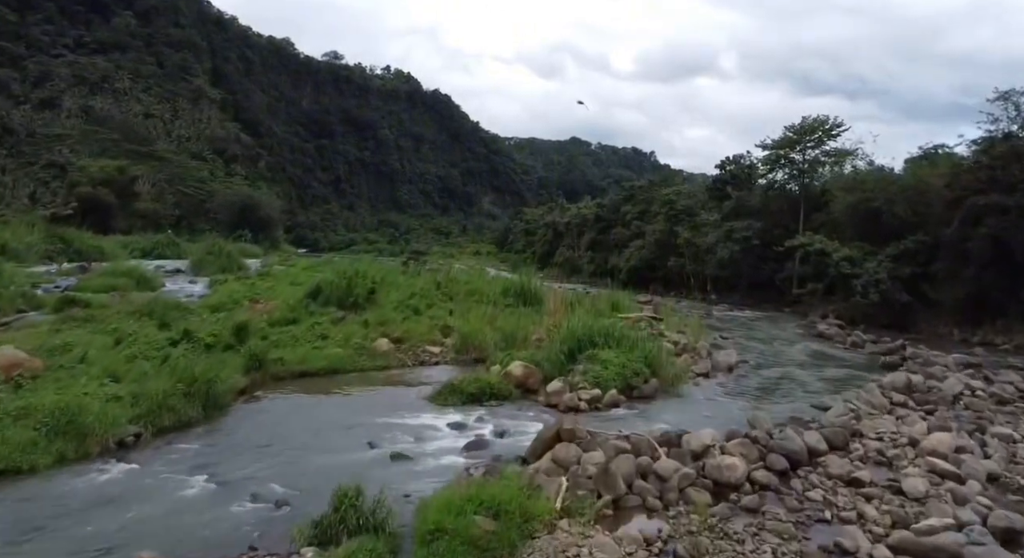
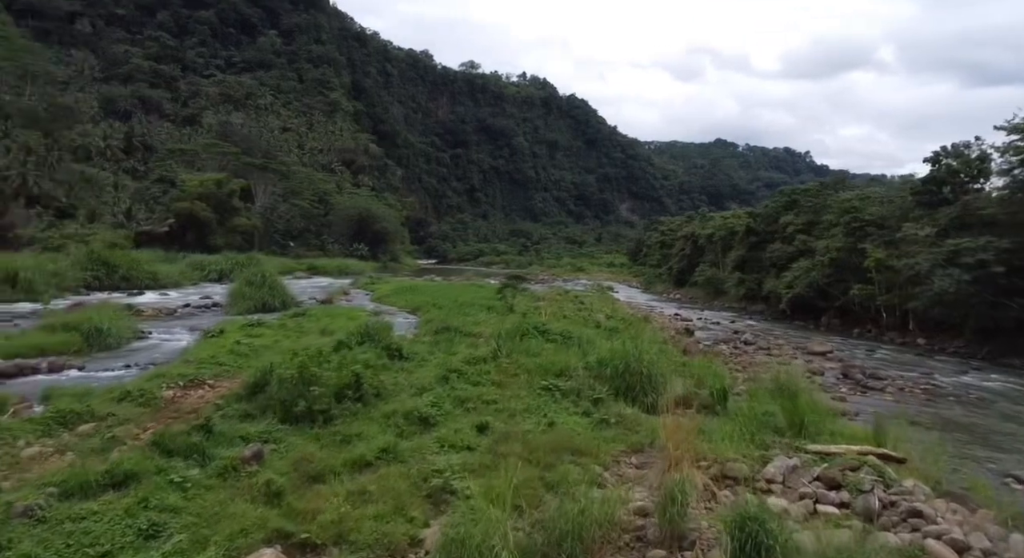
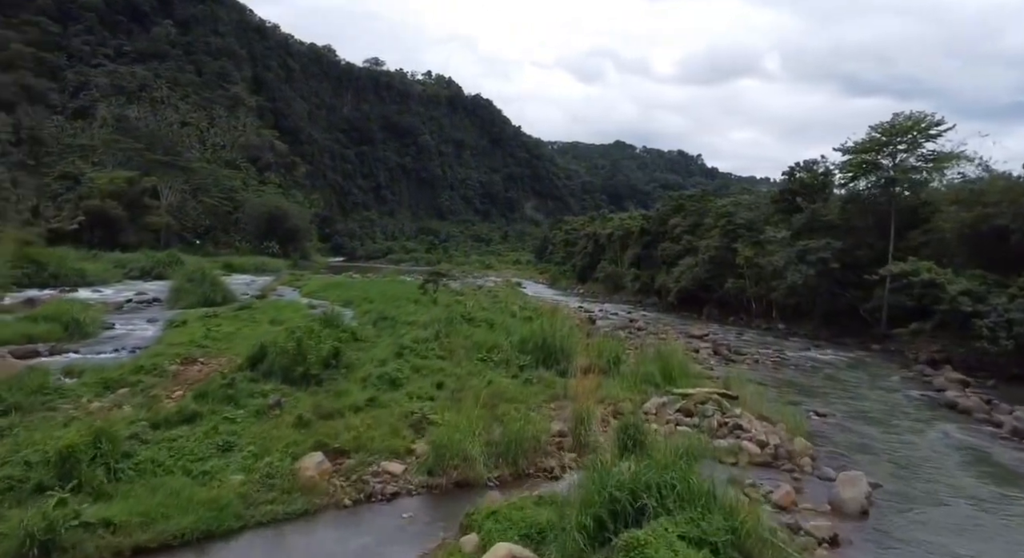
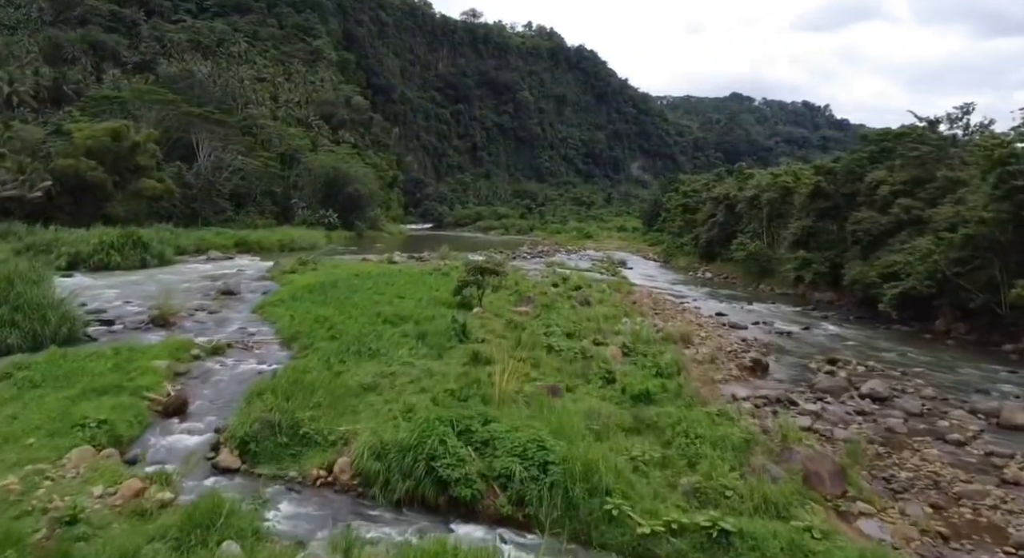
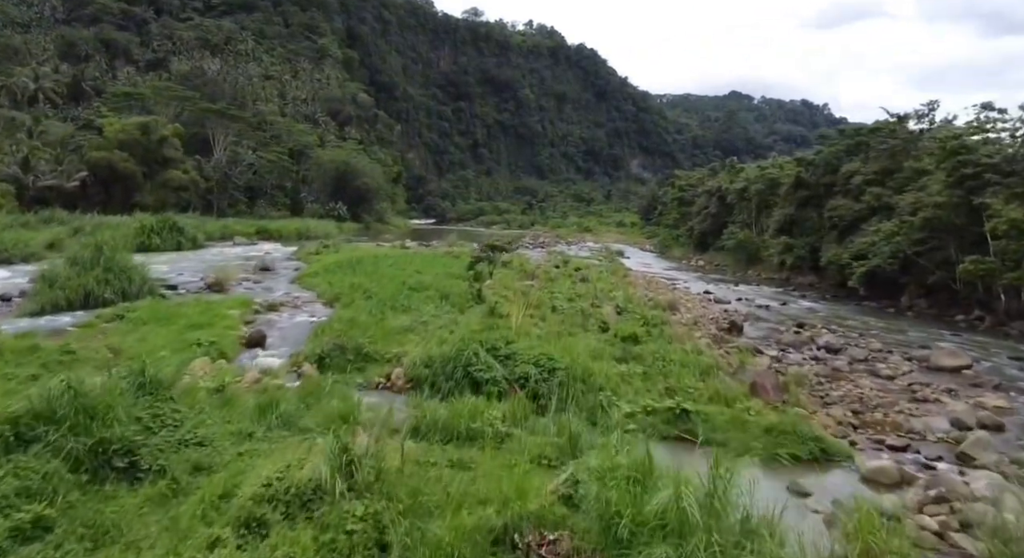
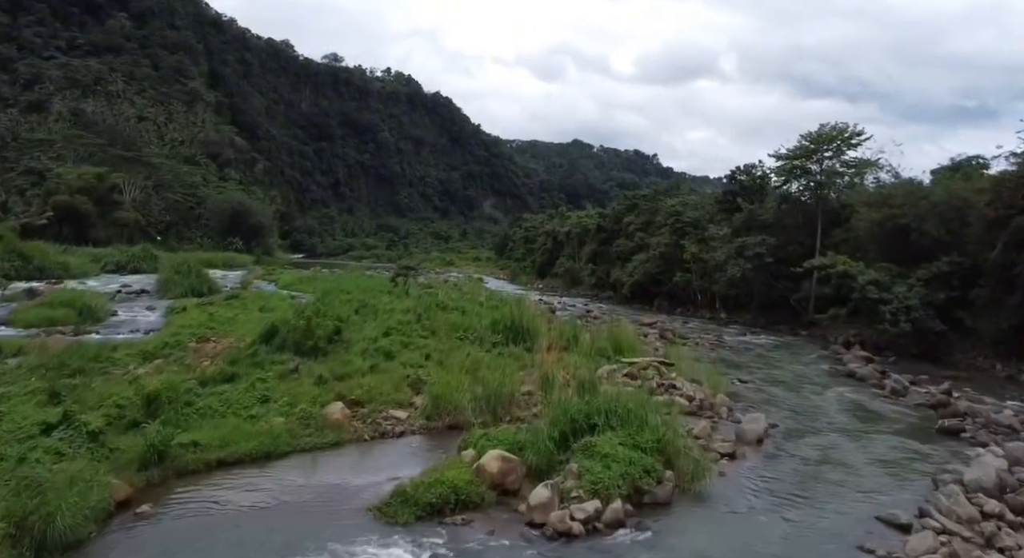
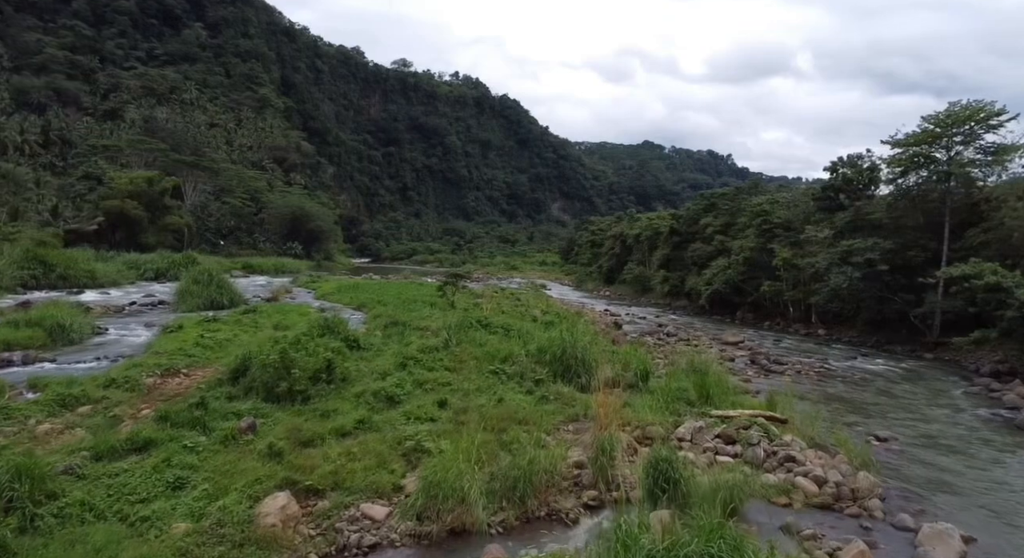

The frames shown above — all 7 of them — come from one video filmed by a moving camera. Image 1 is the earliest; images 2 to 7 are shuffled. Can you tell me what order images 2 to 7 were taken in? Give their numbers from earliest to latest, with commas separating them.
6, 3, 7, 2, 5, 4
